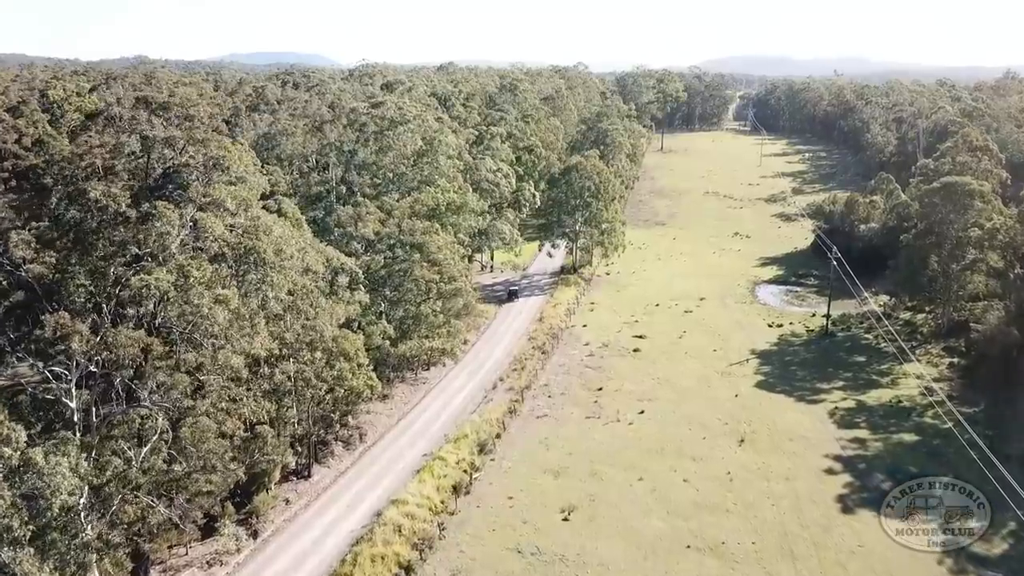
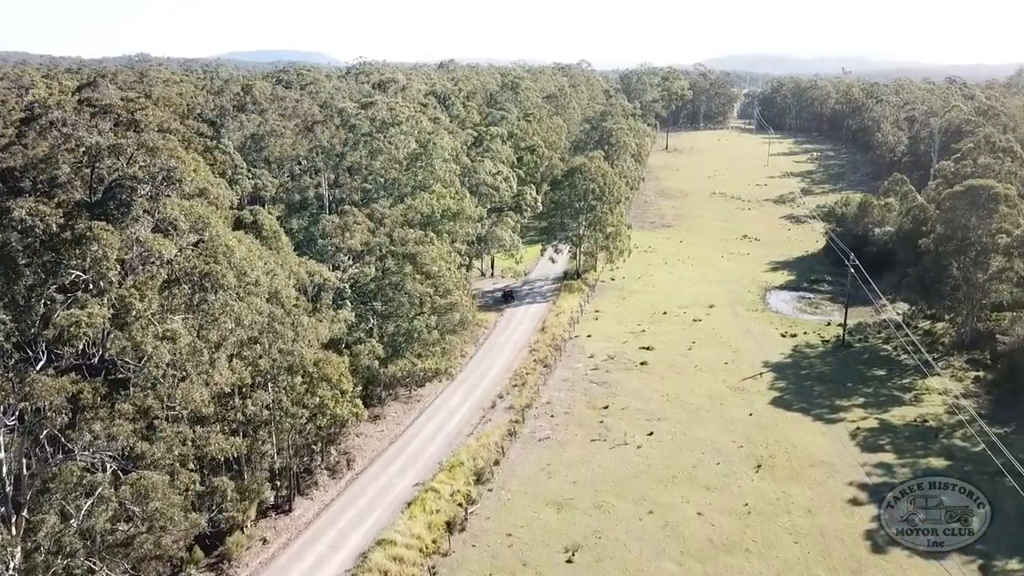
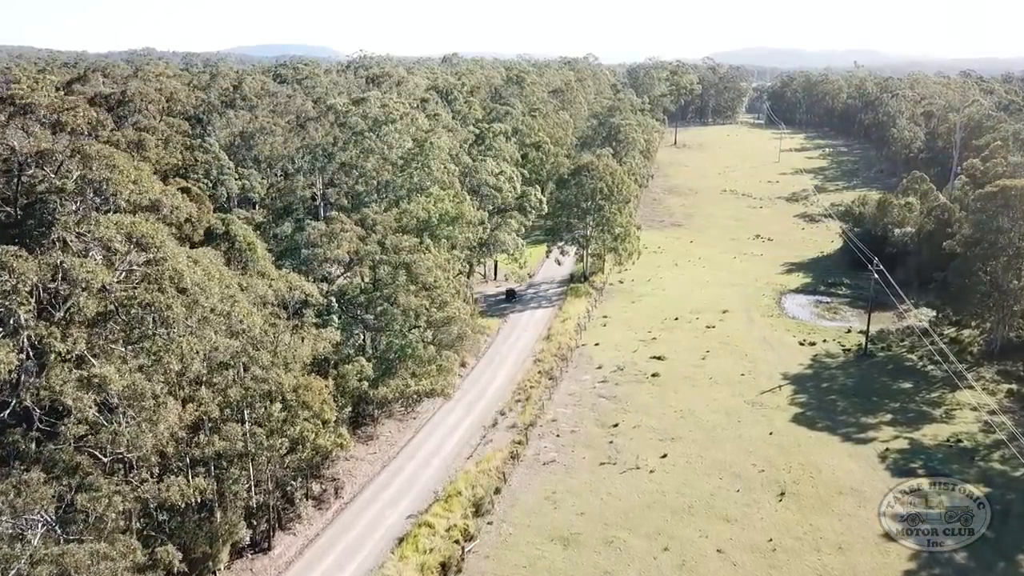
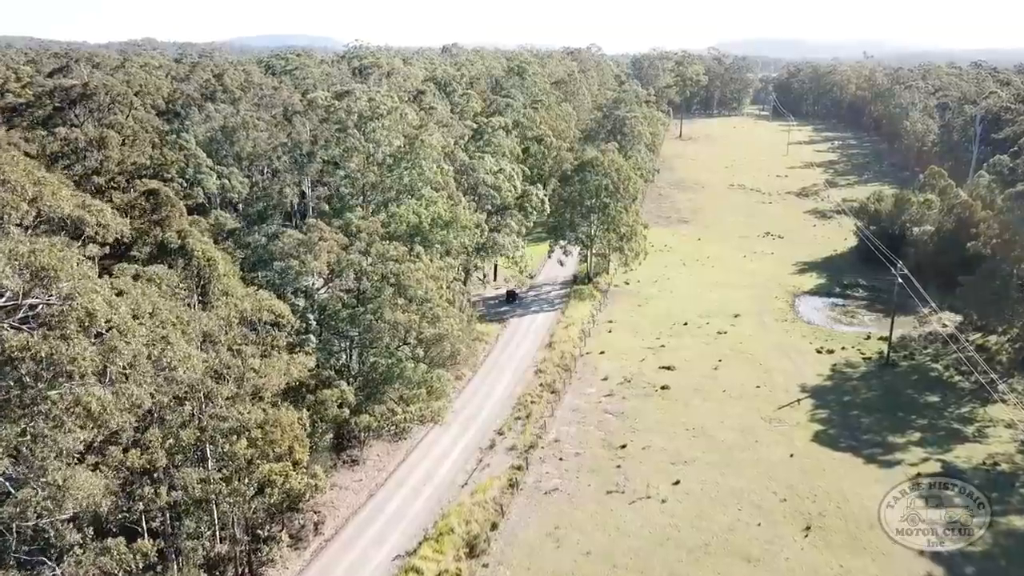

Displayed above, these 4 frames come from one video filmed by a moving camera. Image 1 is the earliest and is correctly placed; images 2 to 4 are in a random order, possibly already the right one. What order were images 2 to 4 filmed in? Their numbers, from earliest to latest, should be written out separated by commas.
2, 3, 4
